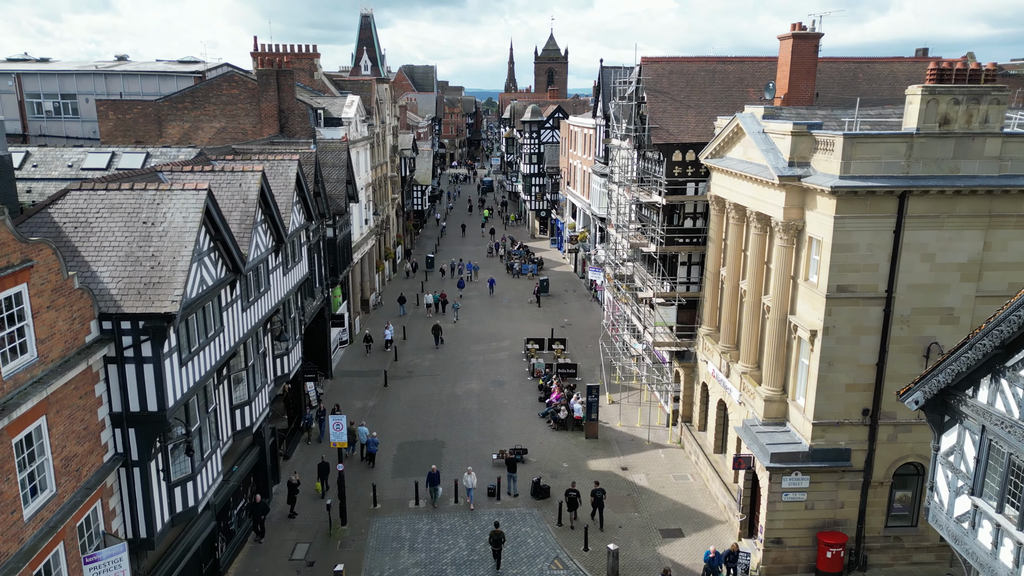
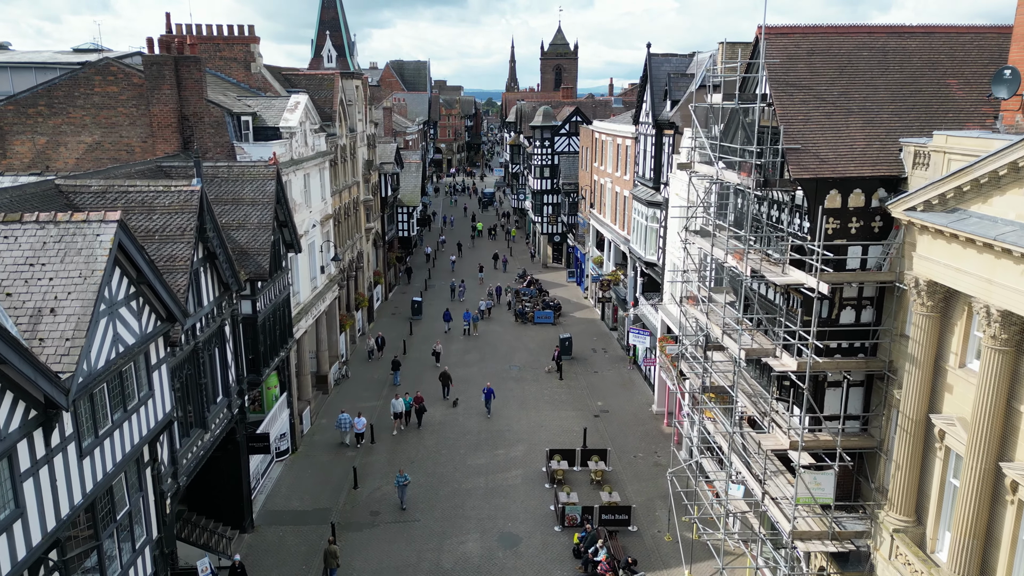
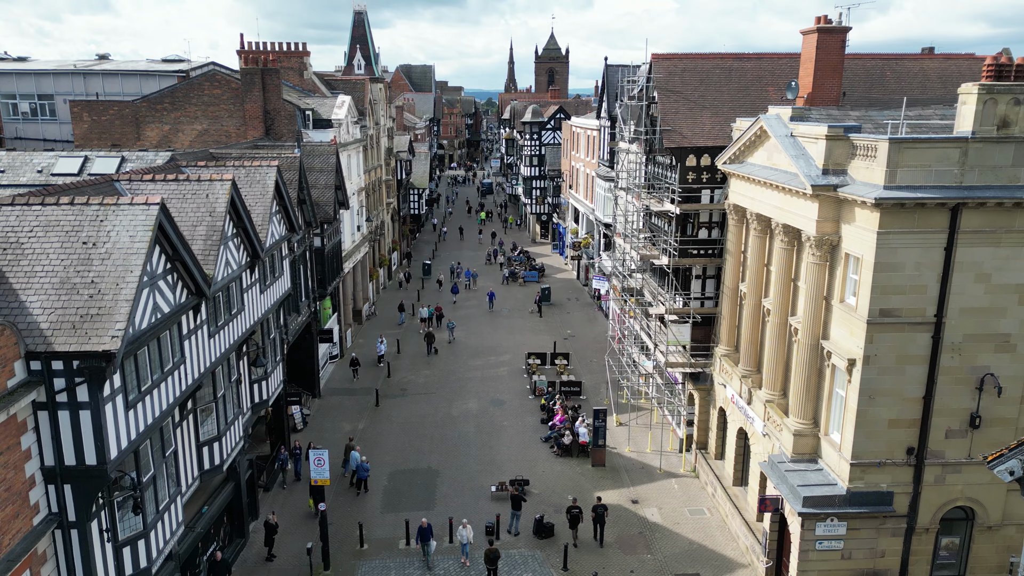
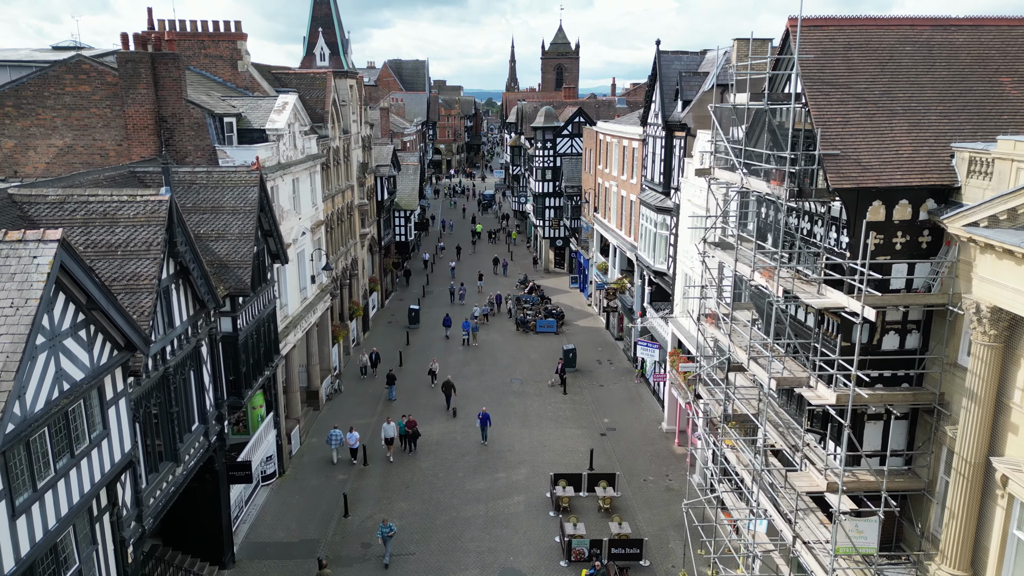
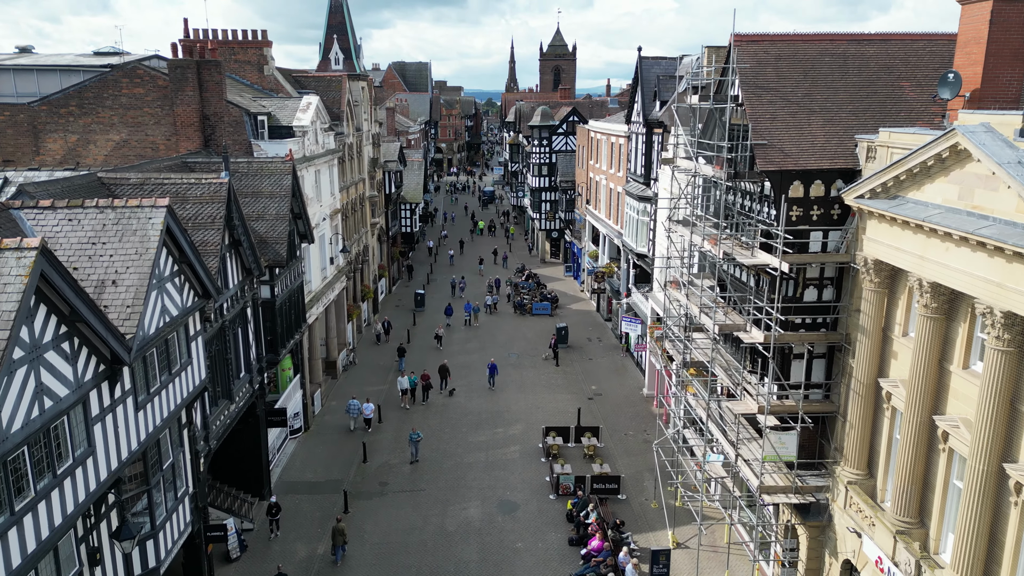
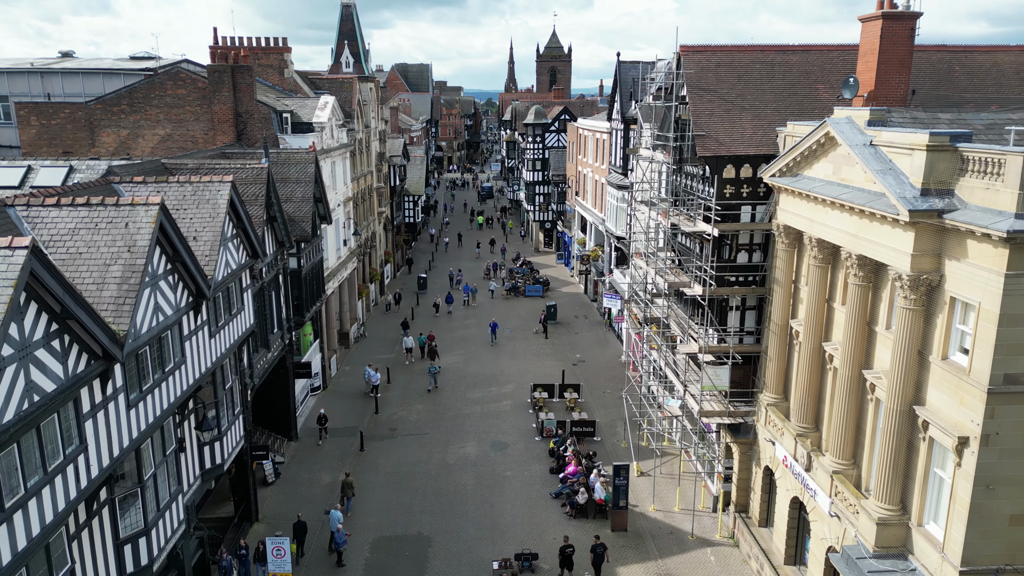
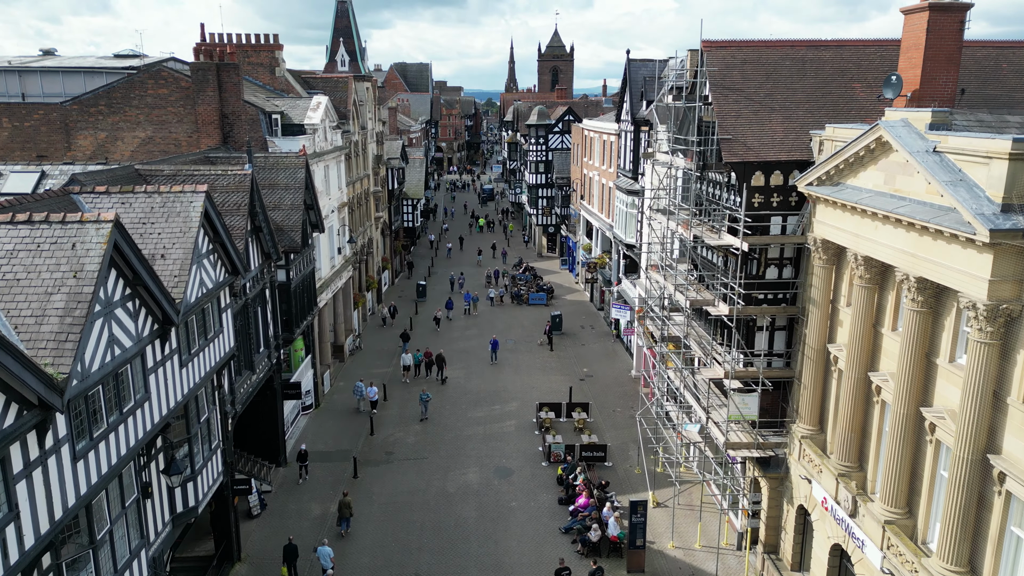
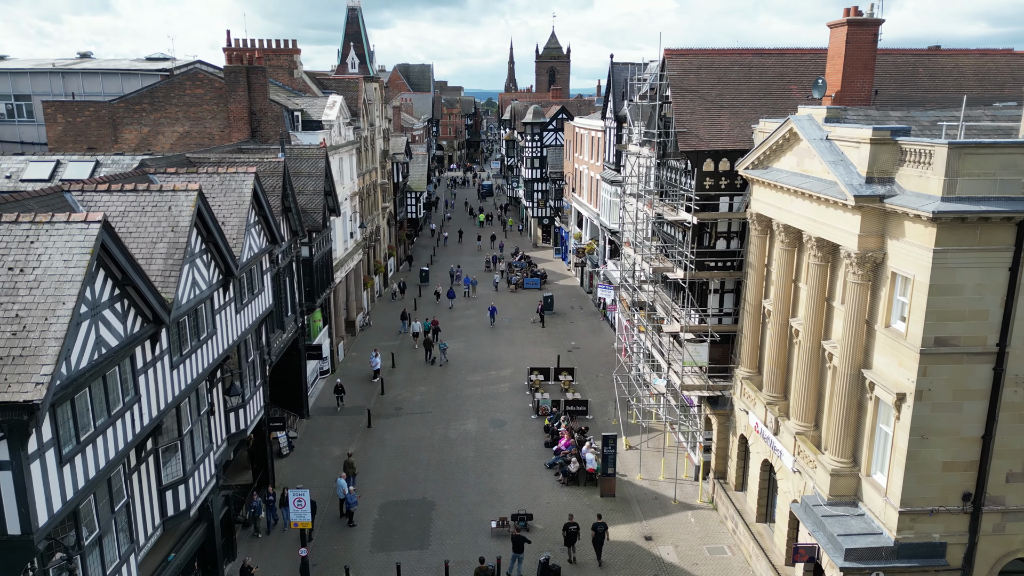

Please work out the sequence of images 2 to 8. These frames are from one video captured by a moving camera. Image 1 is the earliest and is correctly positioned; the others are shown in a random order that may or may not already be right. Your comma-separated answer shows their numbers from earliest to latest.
3, 8, 6, 7, 5, 2, 4
